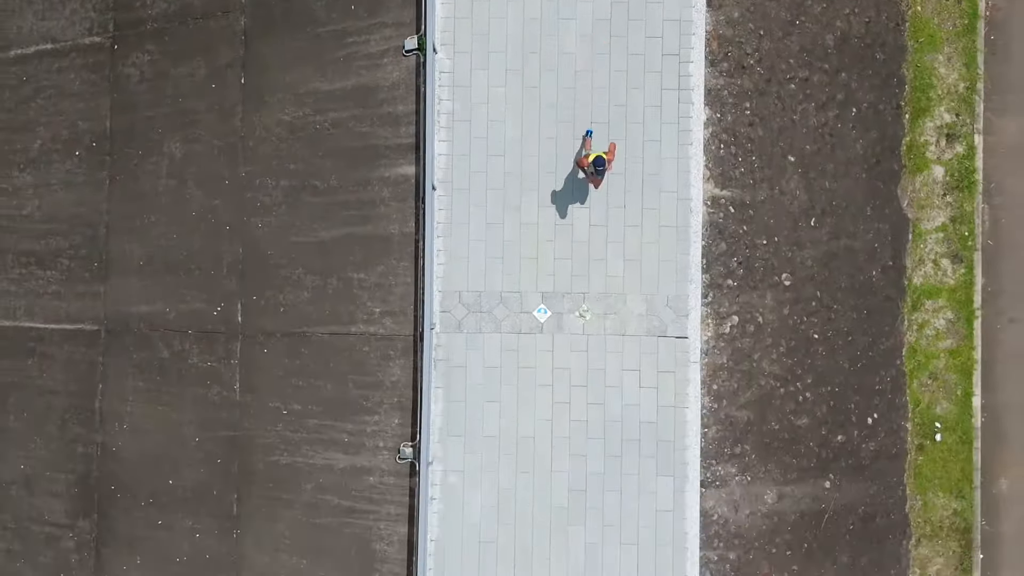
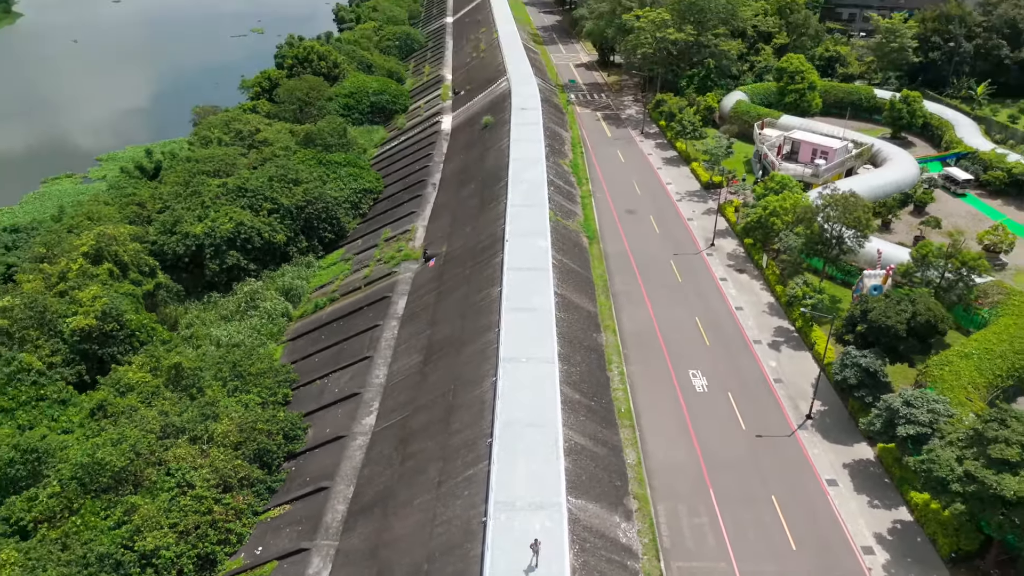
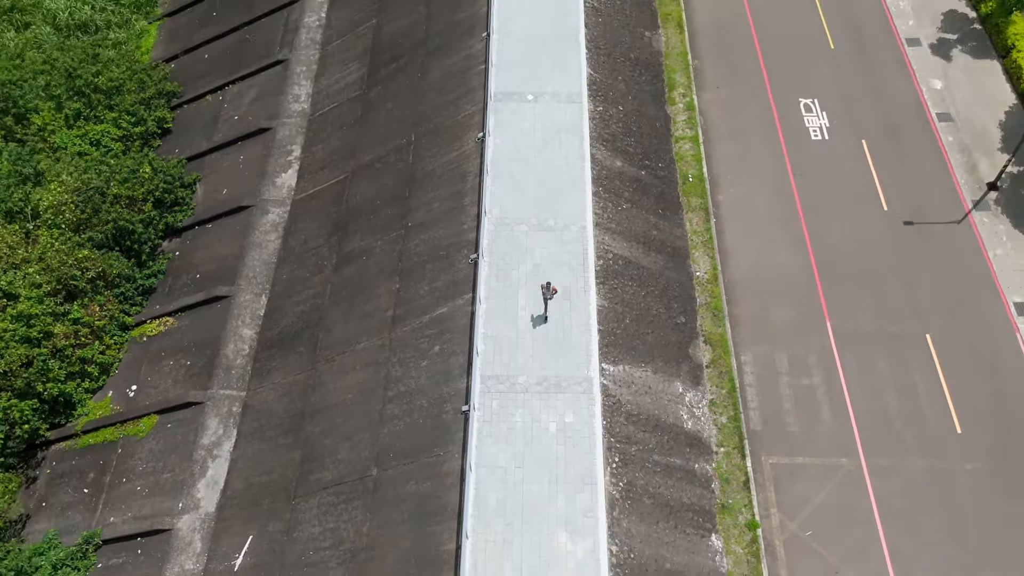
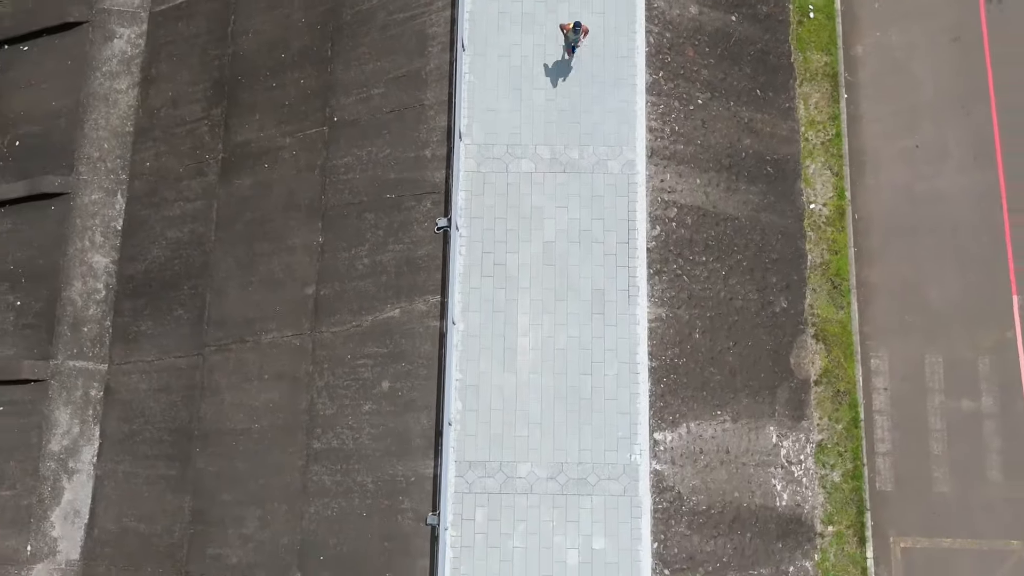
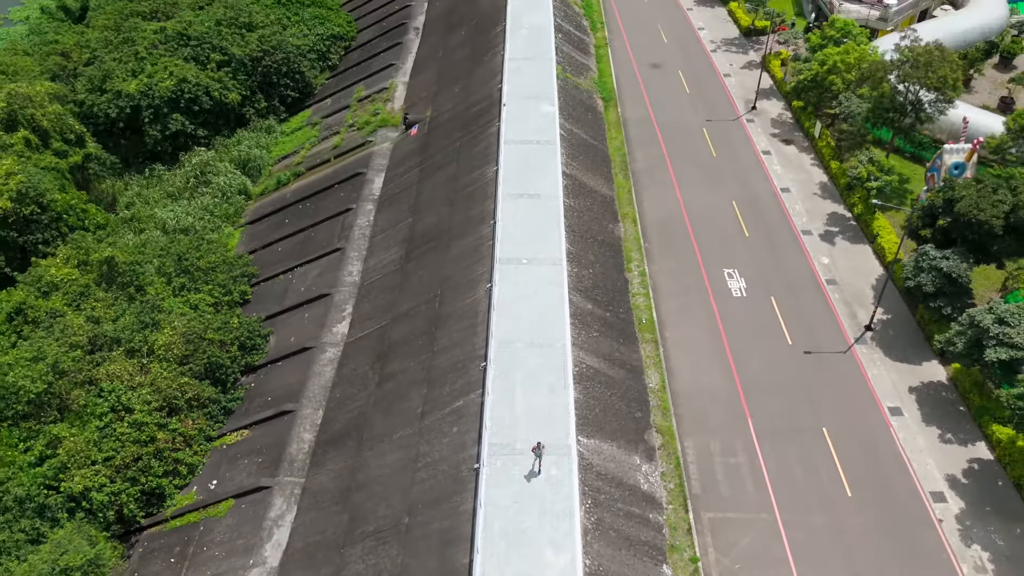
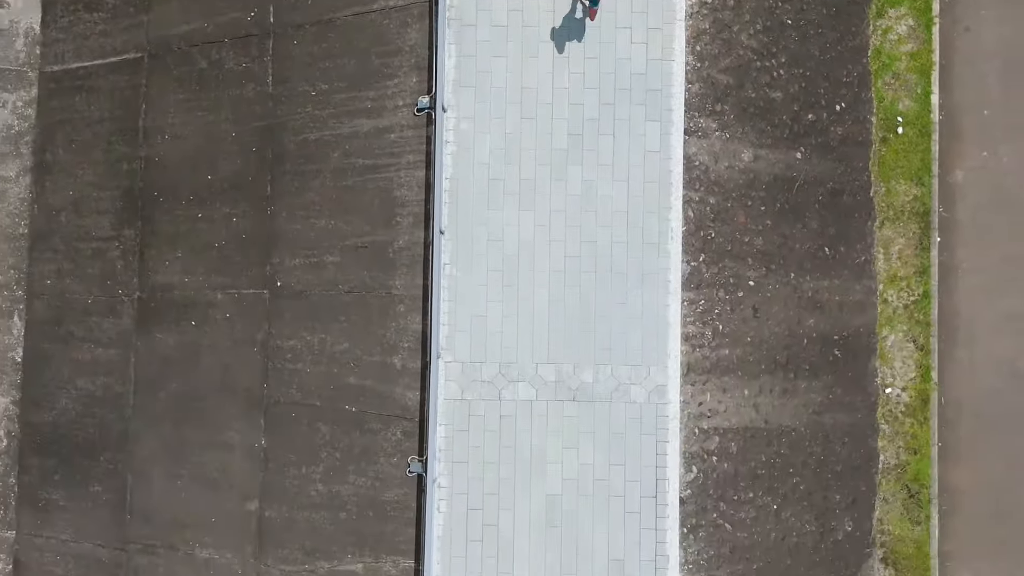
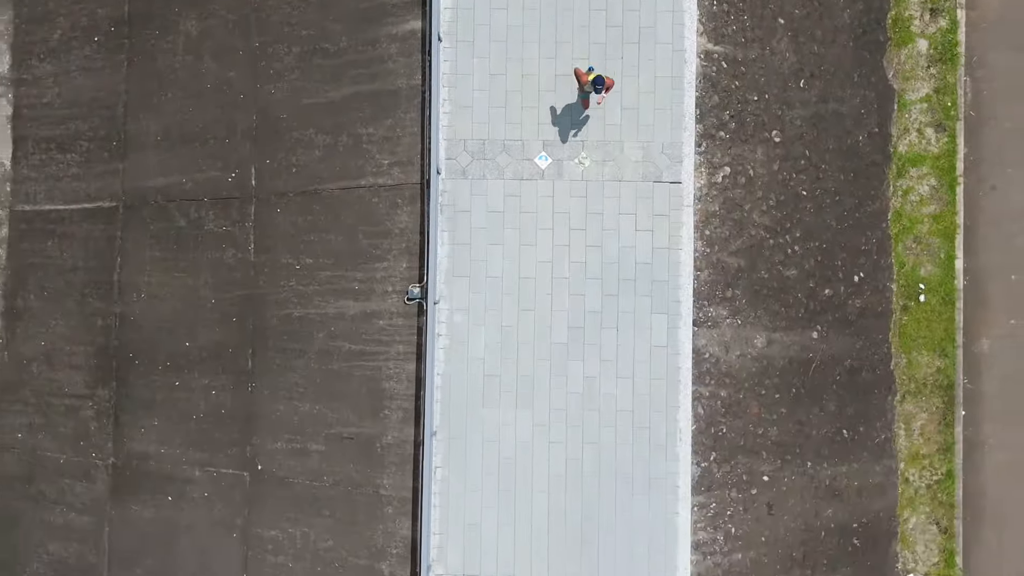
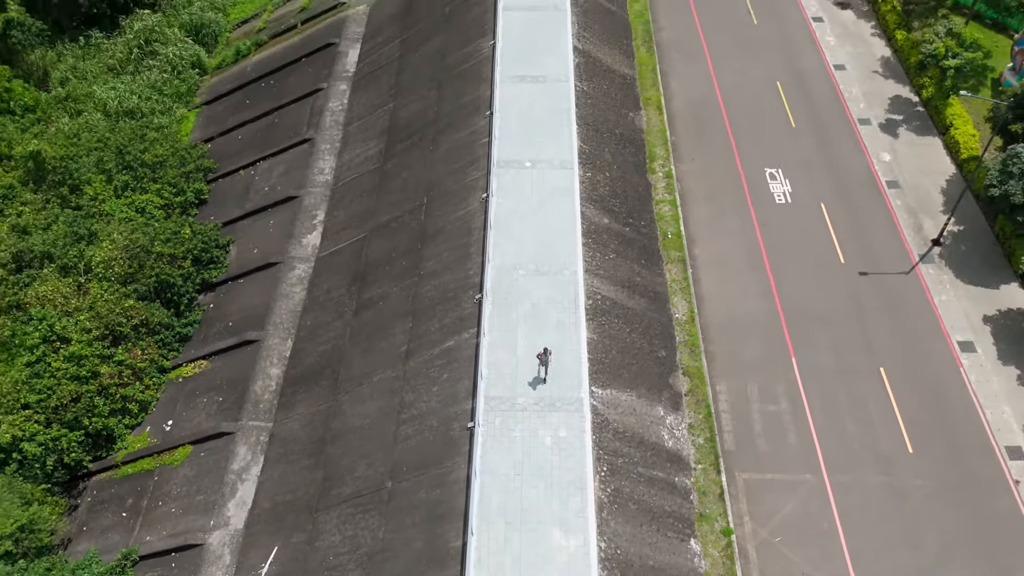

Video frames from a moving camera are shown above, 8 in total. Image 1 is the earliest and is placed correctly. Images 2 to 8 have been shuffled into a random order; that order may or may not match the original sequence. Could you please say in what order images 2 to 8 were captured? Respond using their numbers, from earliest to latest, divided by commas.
7, 6, 4, 3, 8, 5, 2
